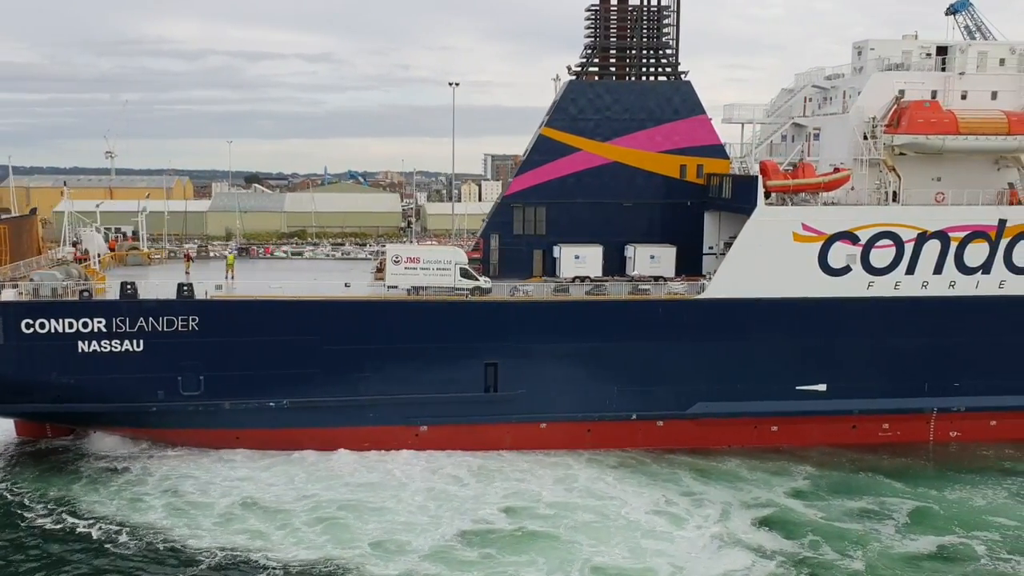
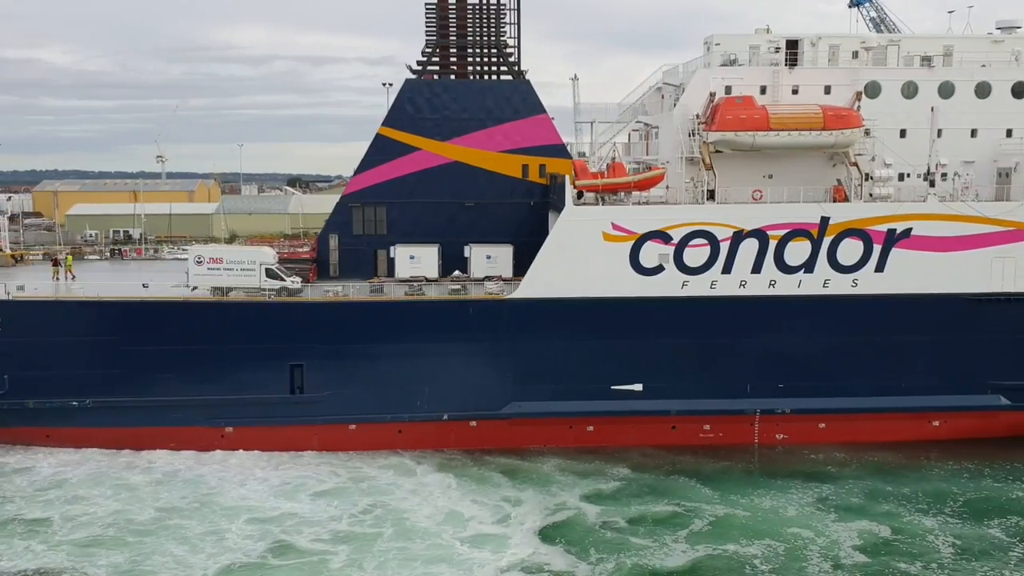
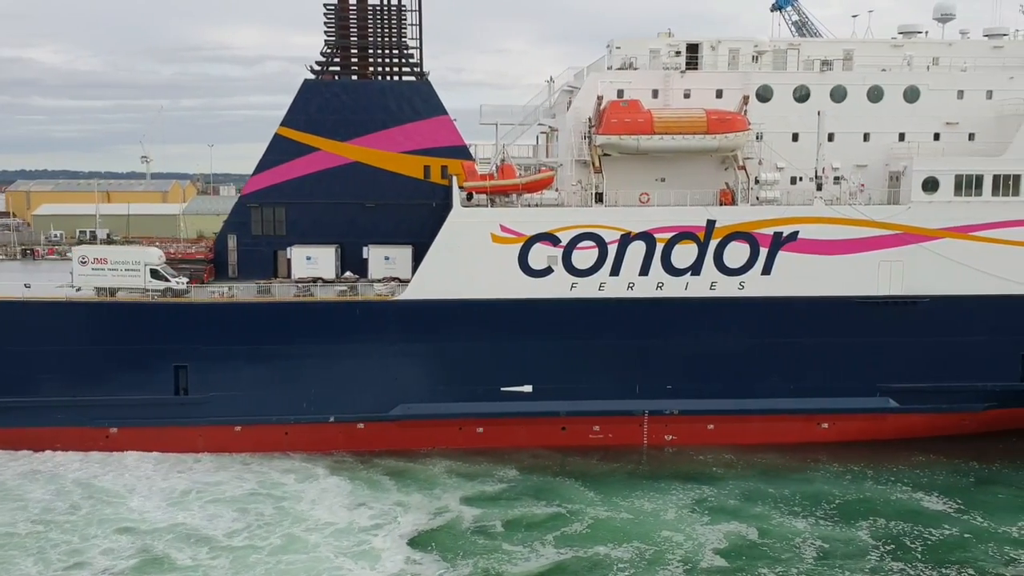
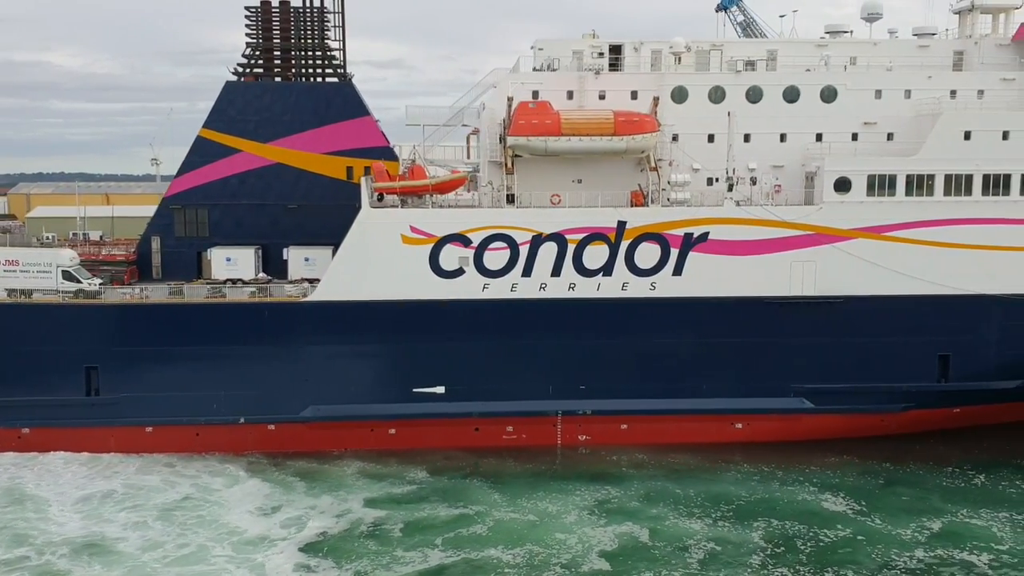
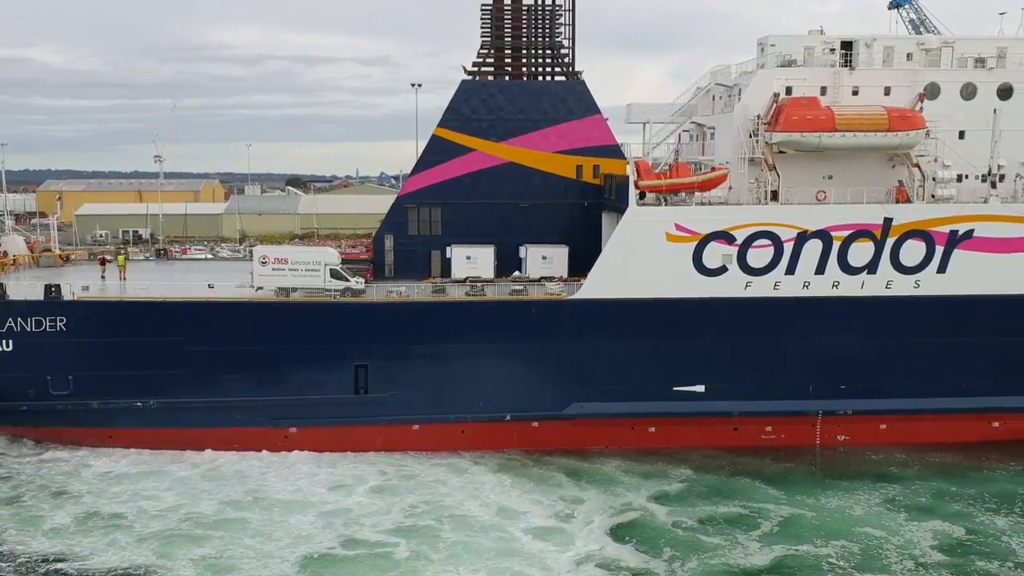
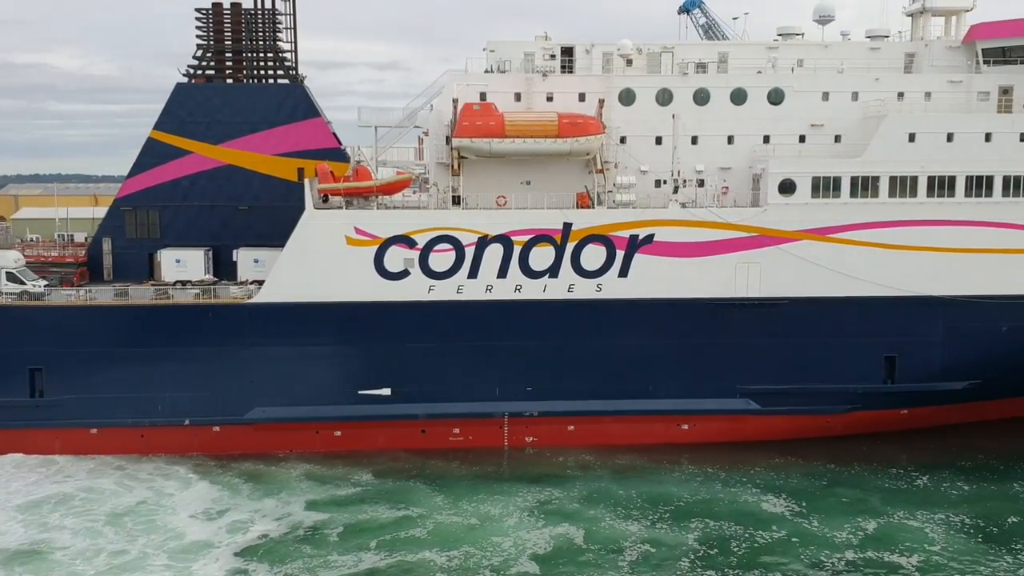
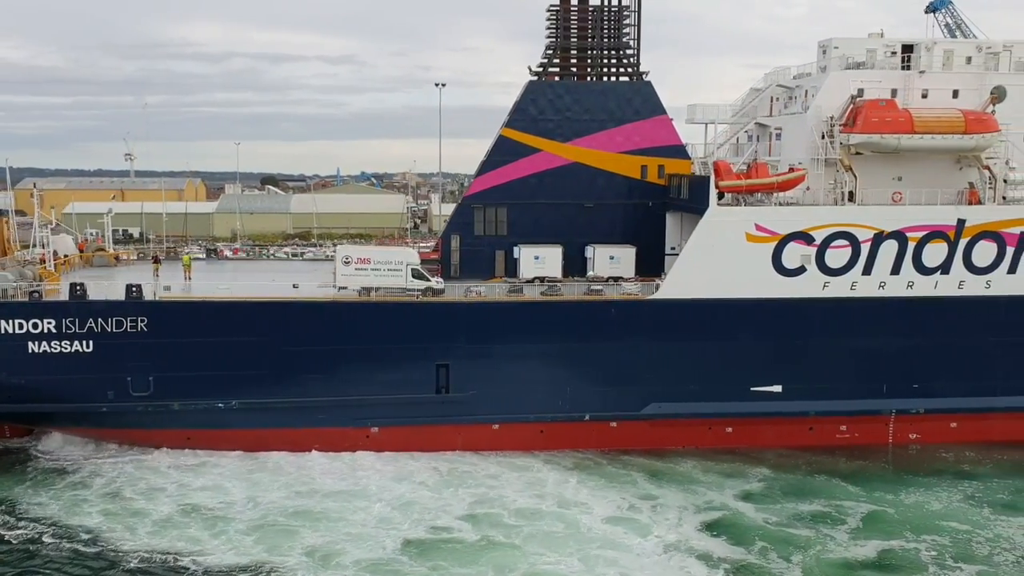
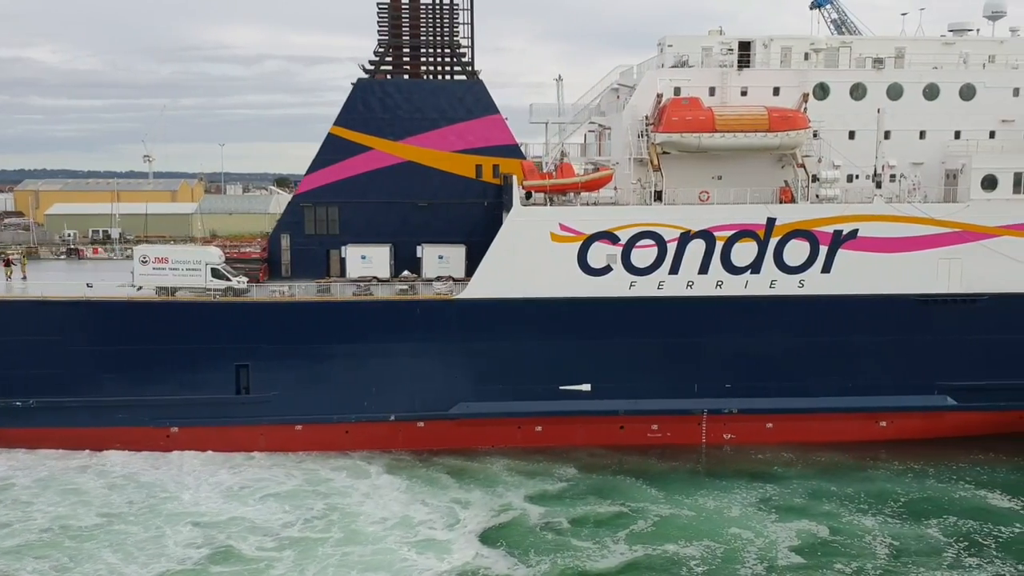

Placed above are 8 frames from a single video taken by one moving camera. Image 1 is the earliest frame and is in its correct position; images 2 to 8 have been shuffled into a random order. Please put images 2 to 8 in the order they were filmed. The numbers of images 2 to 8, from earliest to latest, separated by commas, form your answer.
7, 5, 2, 8, 3, 4, 6
